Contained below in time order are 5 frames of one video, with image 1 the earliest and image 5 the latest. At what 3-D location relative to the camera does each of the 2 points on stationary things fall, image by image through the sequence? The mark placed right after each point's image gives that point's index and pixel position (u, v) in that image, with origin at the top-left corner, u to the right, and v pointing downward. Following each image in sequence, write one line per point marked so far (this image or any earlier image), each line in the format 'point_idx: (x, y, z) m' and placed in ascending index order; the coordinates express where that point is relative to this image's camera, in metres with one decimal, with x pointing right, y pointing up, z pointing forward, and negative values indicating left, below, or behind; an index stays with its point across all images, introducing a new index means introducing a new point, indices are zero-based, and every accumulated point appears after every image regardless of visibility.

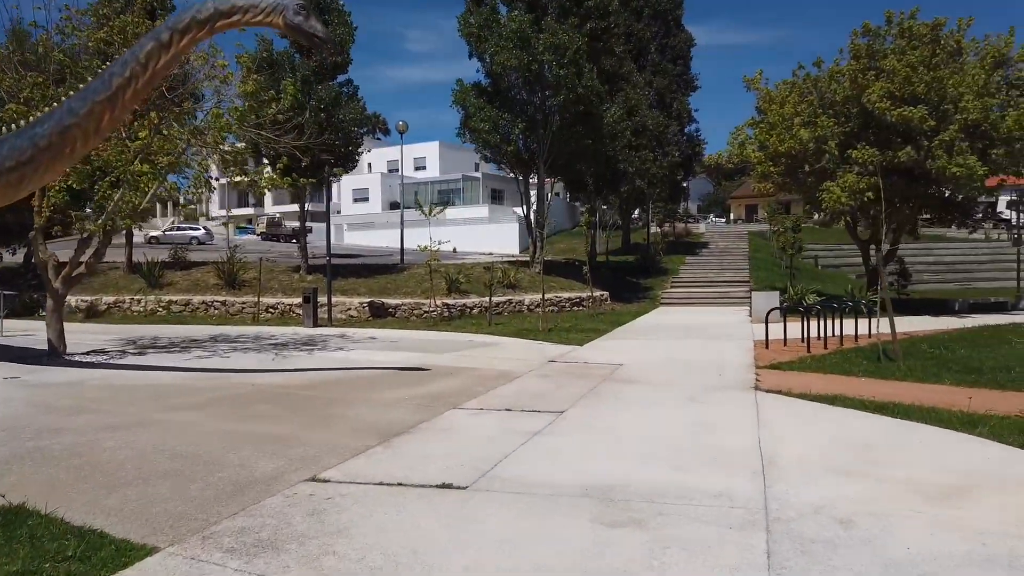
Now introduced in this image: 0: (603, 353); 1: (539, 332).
0: (+1.4, -1.0, +11.4) m
1: (+0.5, -0.9, +15.2) m
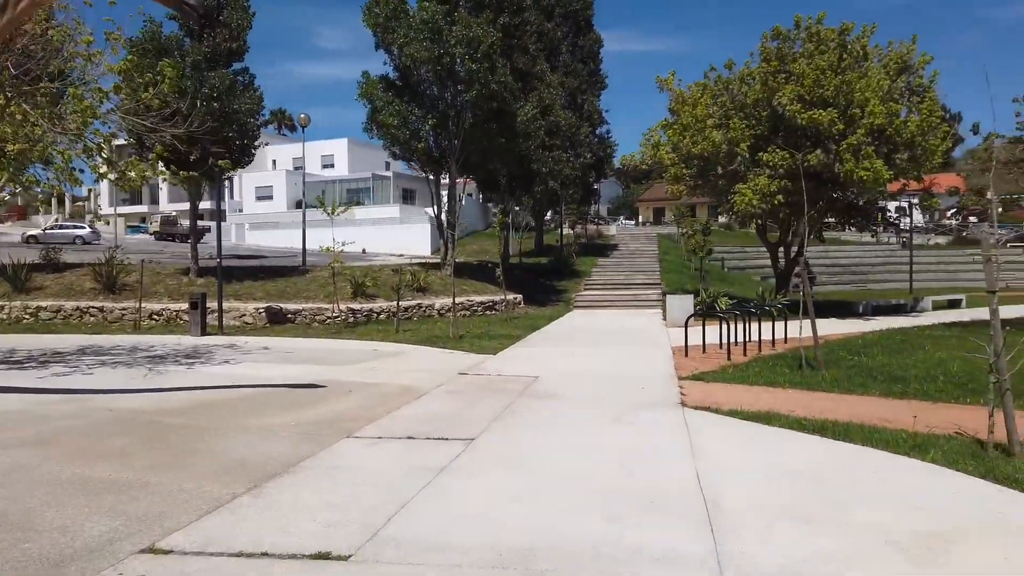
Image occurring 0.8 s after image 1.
0: (+0.1, -1.1, +10.6) m
1: (-1.2, -1.0, +14.3) m
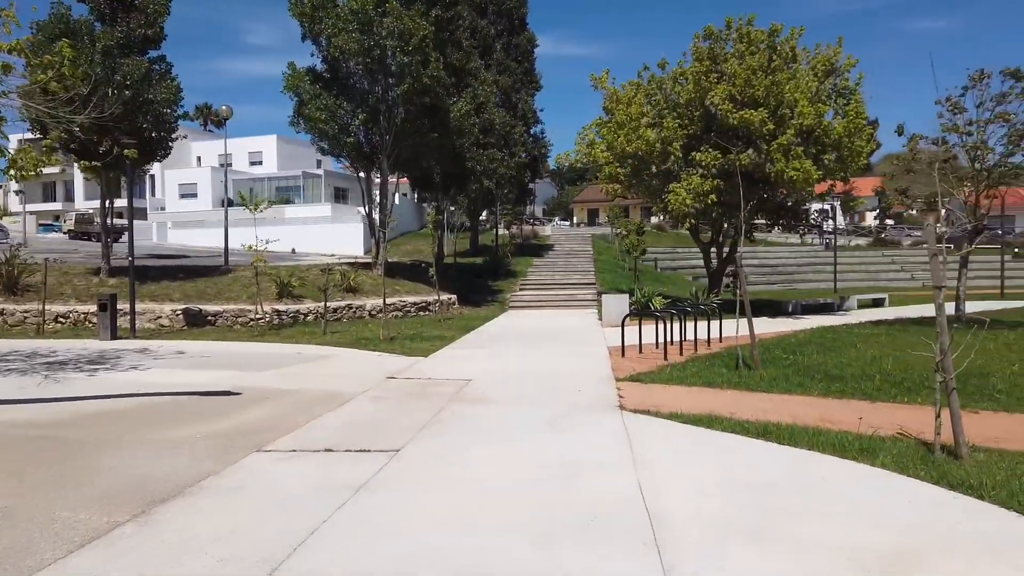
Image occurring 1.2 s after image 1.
0: (-0.9, -1.1, +10.2) m
1: (-2.5, -1.0, +13.7) m
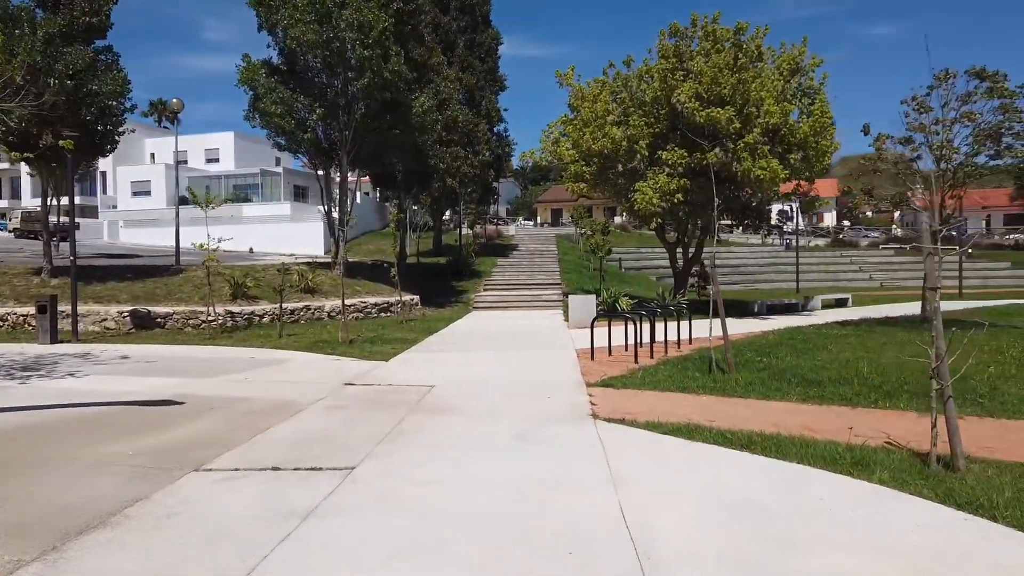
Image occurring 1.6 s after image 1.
0: (-1.3, -1.1, +9.7) m
1: (-3.1, -1.0, +13.1) m
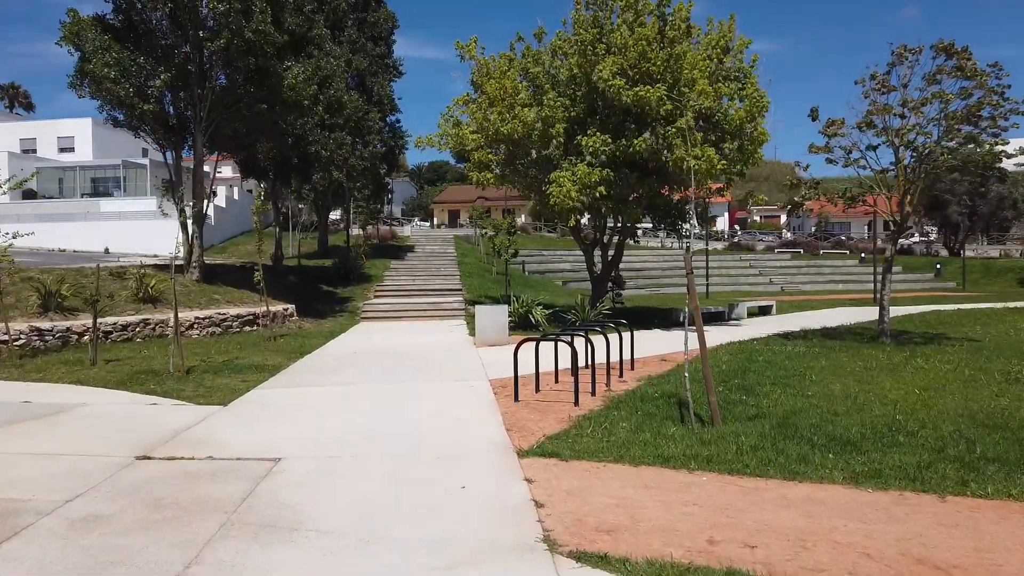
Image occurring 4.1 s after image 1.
0: (-2.3, -1.2, +6.6) m
1: (-4.5, -1.2, +9.8) m
